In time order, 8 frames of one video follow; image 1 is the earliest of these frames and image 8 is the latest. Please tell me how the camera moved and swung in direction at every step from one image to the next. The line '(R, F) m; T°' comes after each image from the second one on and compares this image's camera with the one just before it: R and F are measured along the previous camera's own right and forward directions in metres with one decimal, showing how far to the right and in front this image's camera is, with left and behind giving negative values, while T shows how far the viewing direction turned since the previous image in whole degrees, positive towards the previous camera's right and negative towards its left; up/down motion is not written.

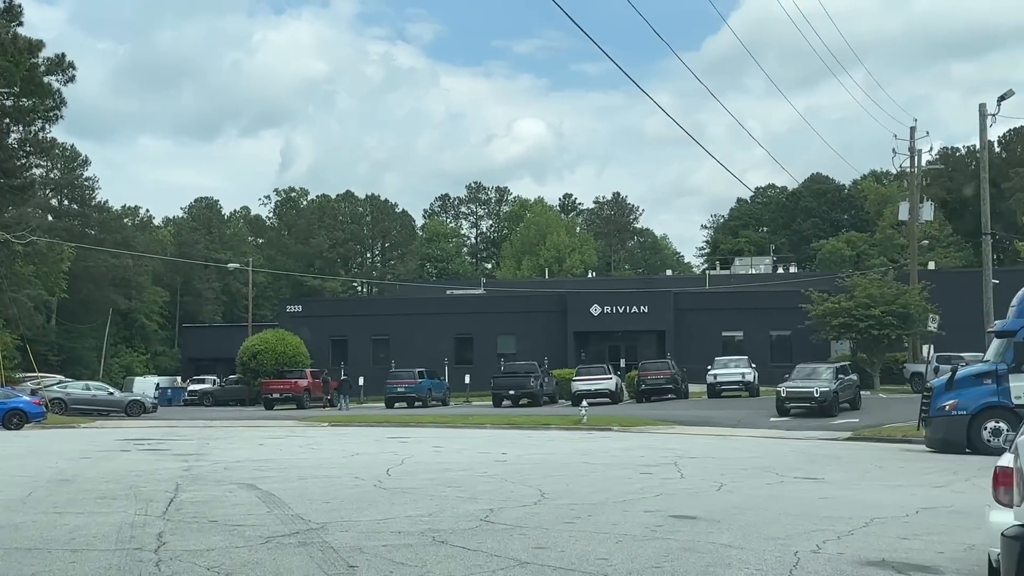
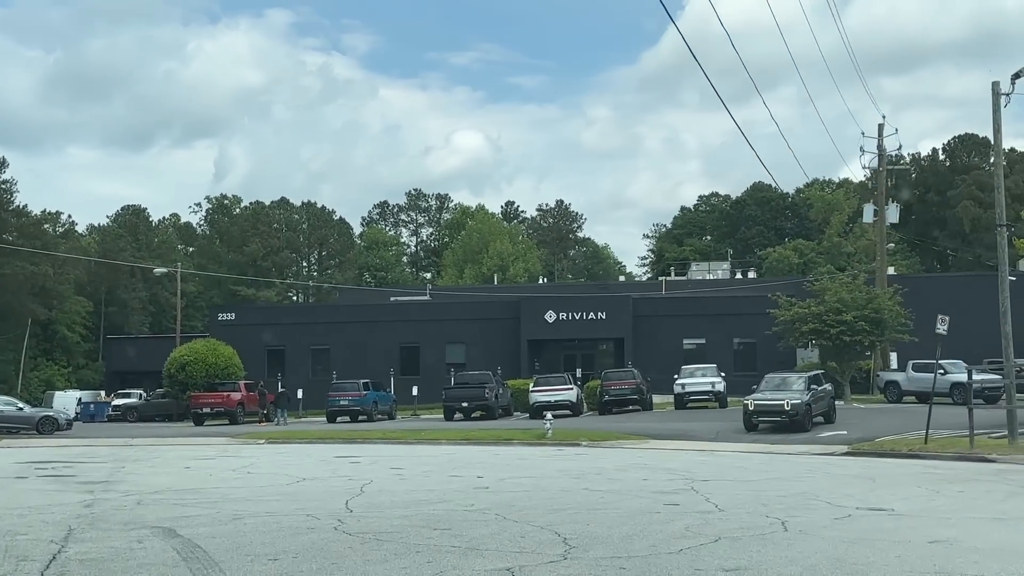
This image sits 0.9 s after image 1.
(-0.6, +3.1) m; +3°
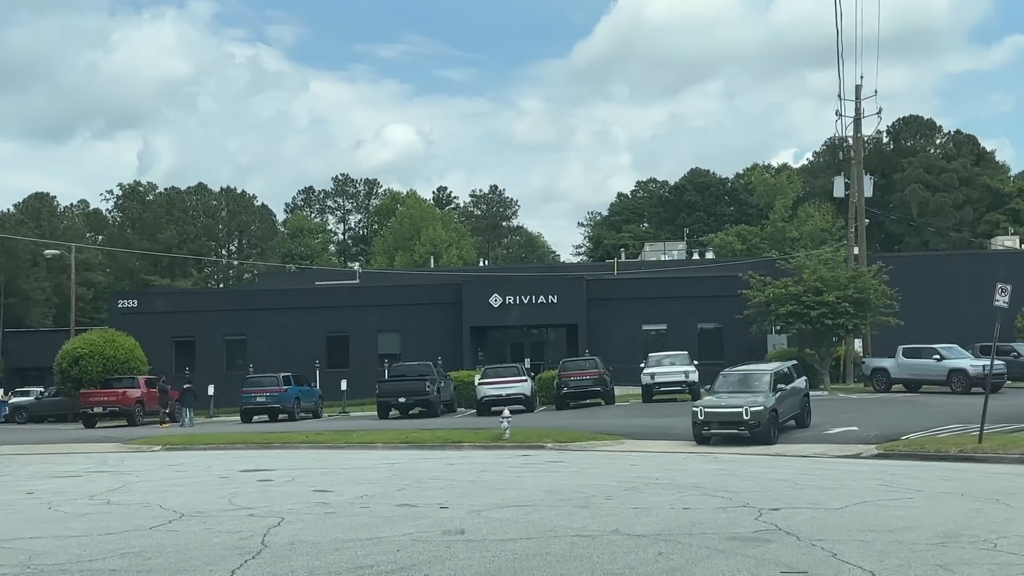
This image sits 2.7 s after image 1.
(-0.5, +5.1) m; +4°
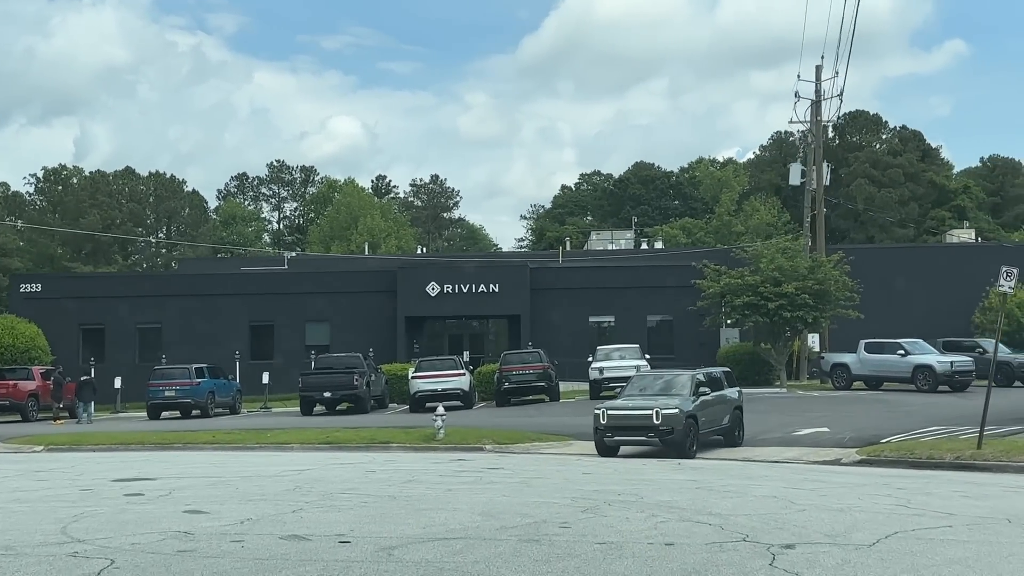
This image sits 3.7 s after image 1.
(+0.1, +2.8) m; +3°
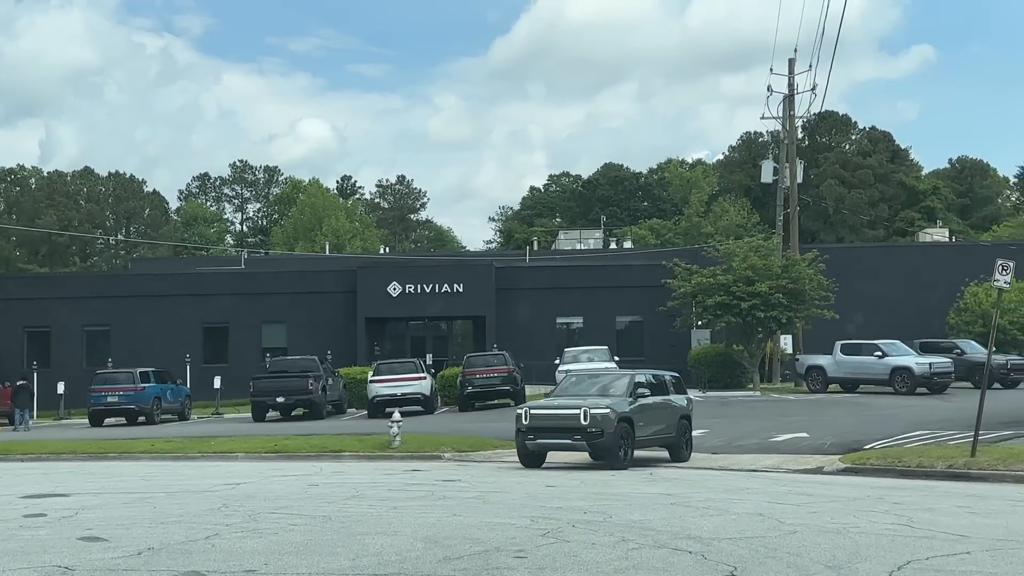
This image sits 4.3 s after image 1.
(+0.2, +1.4) m; +2°
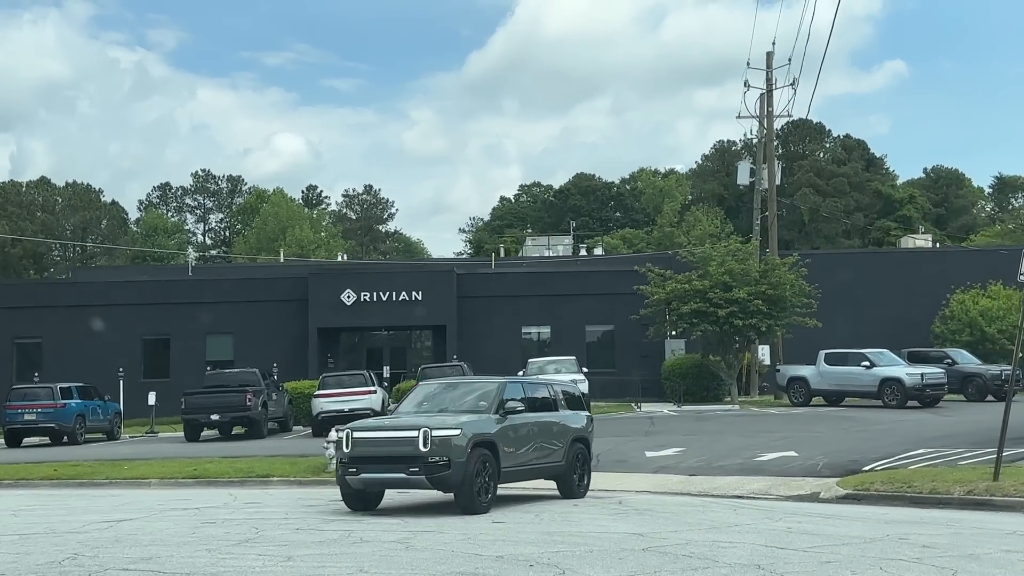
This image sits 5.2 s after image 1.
(+0.4, +2.4) m; +1°
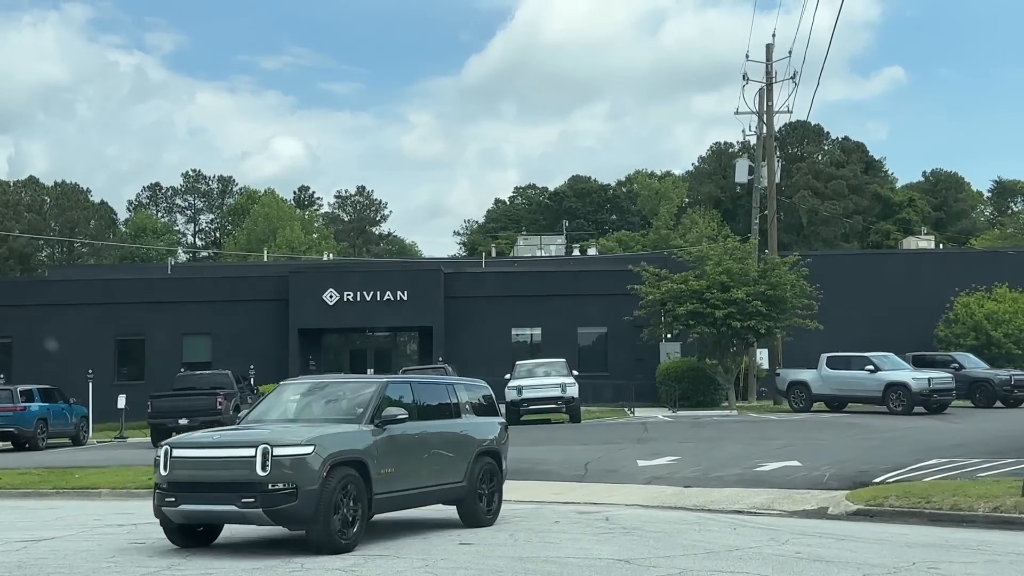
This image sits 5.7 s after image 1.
(+0.2, +1.4) m; 0°
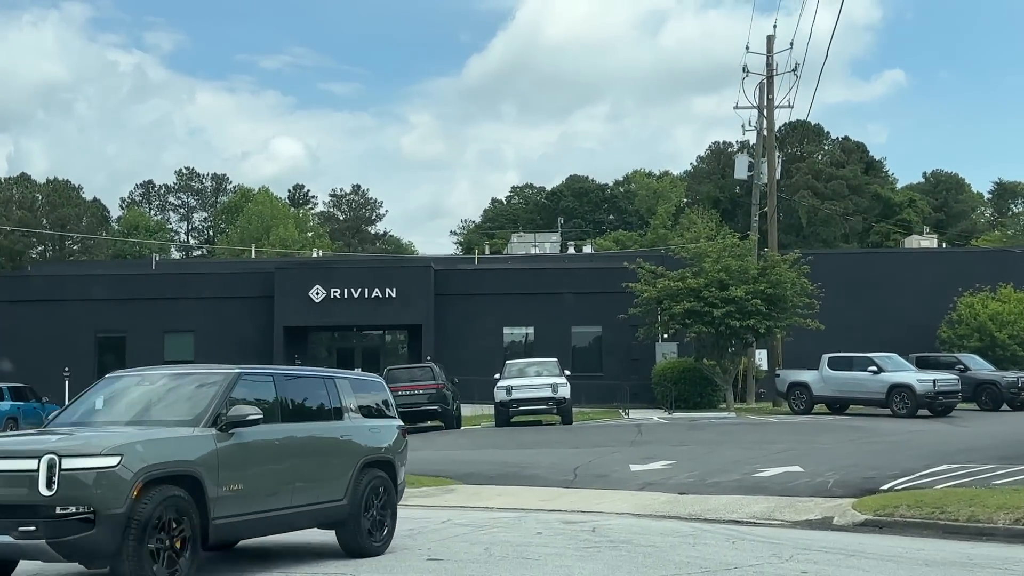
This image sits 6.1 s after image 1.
(+0.2, +1.0) m; 0°
